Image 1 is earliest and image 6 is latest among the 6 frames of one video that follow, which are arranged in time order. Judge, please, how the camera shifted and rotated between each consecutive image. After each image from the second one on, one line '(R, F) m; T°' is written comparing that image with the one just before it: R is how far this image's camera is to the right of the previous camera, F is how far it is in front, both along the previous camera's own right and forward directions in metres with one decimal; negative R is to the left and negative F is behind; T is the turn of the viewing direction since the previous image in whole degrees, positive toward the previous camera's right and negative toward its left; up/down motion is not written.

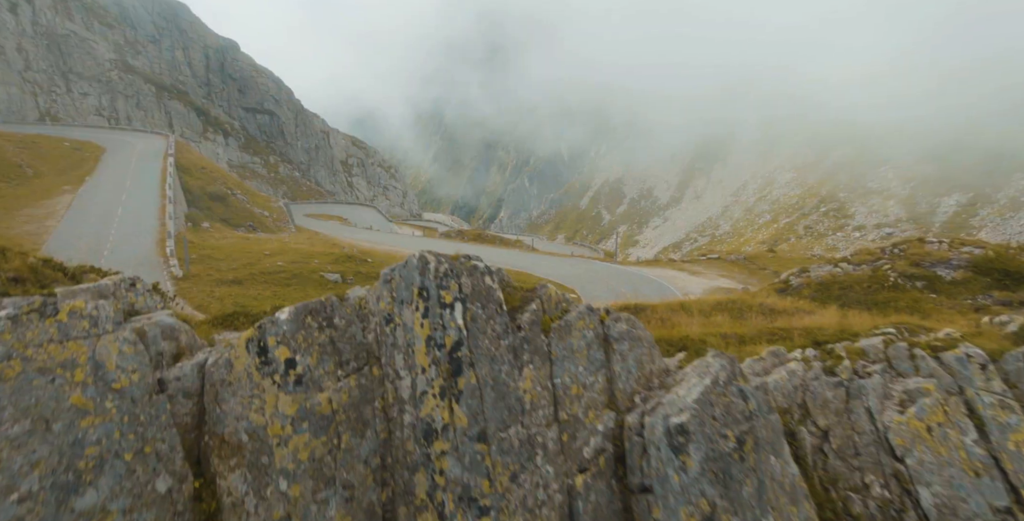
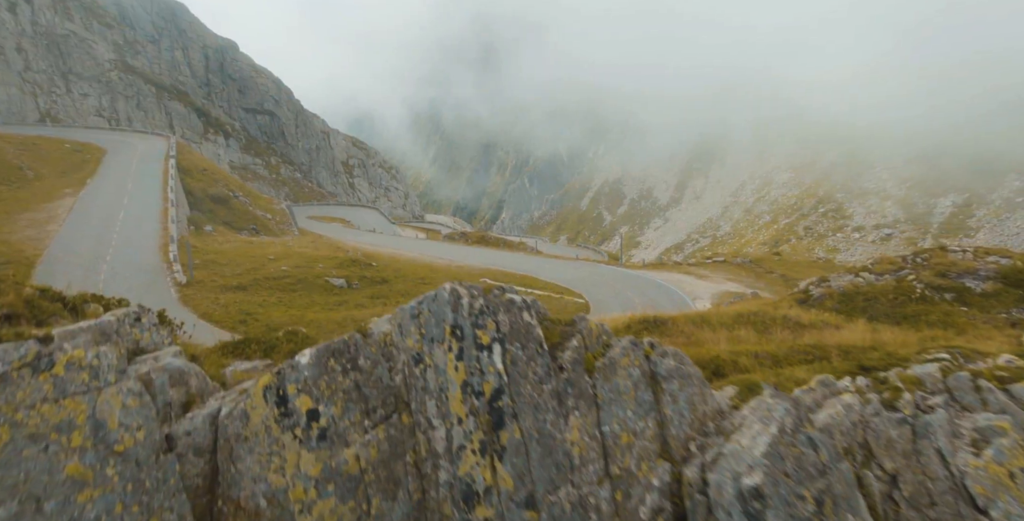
(-0.2, +0.2) m; 0°
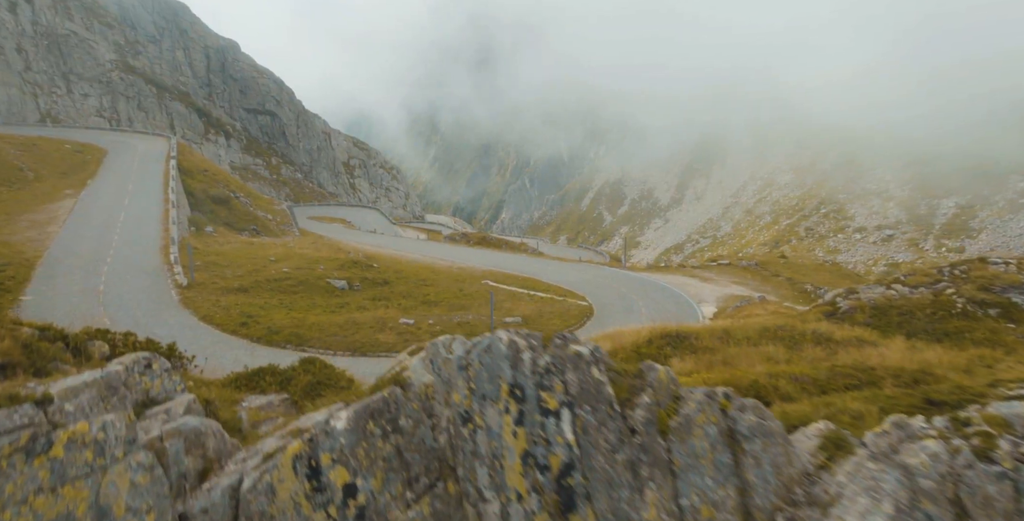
(-0.2, +0.3) m; 0°
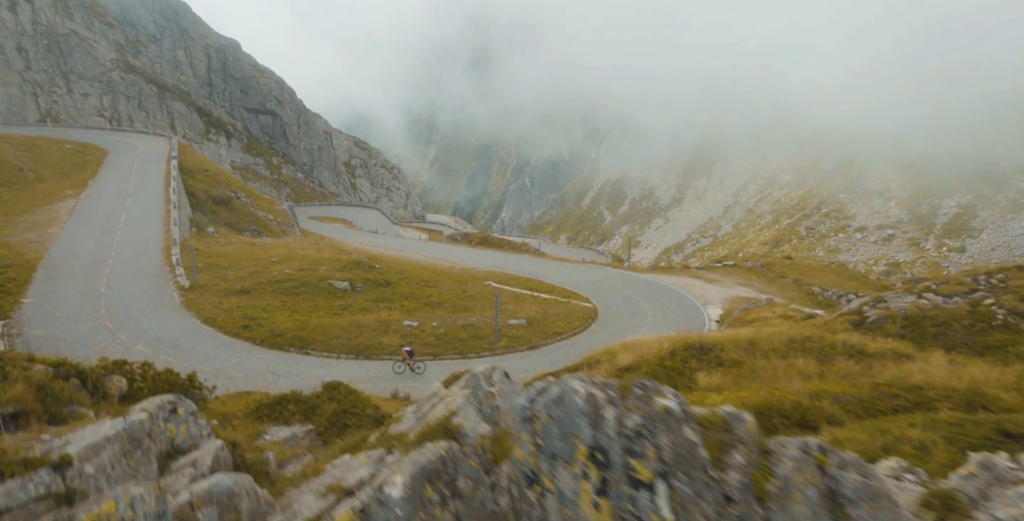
(-0.3, +0.3) m; 0°
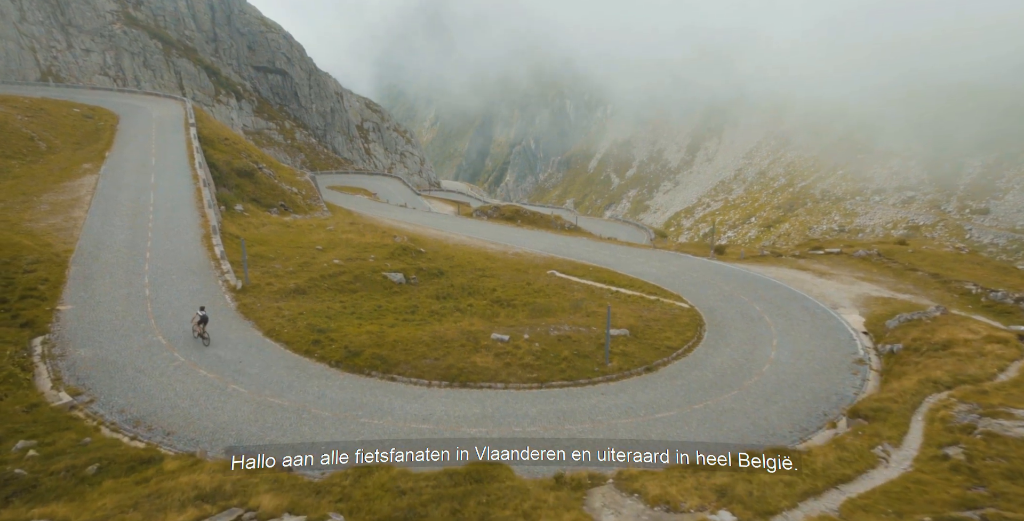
(-5.3, +4.2) m; -1°
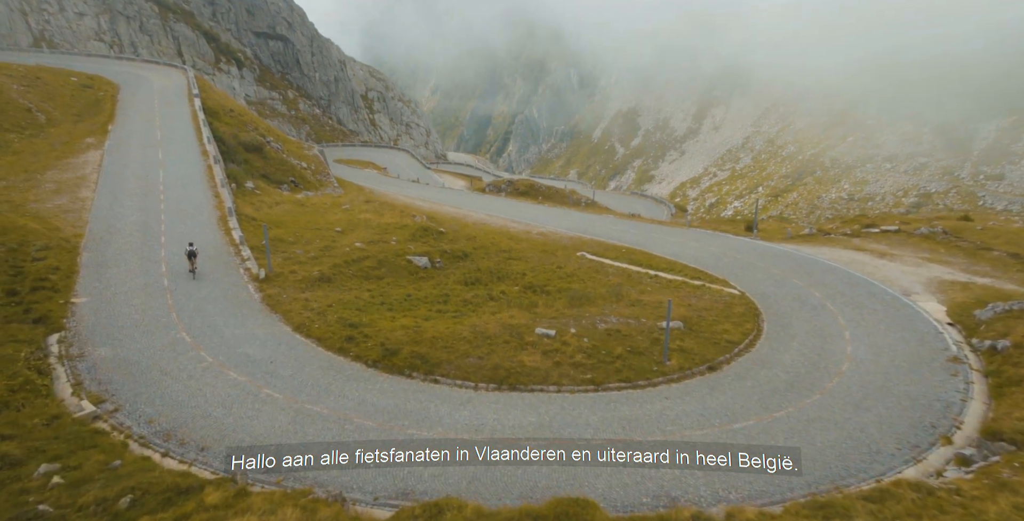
(-2.1, +2.1) m; -1°
